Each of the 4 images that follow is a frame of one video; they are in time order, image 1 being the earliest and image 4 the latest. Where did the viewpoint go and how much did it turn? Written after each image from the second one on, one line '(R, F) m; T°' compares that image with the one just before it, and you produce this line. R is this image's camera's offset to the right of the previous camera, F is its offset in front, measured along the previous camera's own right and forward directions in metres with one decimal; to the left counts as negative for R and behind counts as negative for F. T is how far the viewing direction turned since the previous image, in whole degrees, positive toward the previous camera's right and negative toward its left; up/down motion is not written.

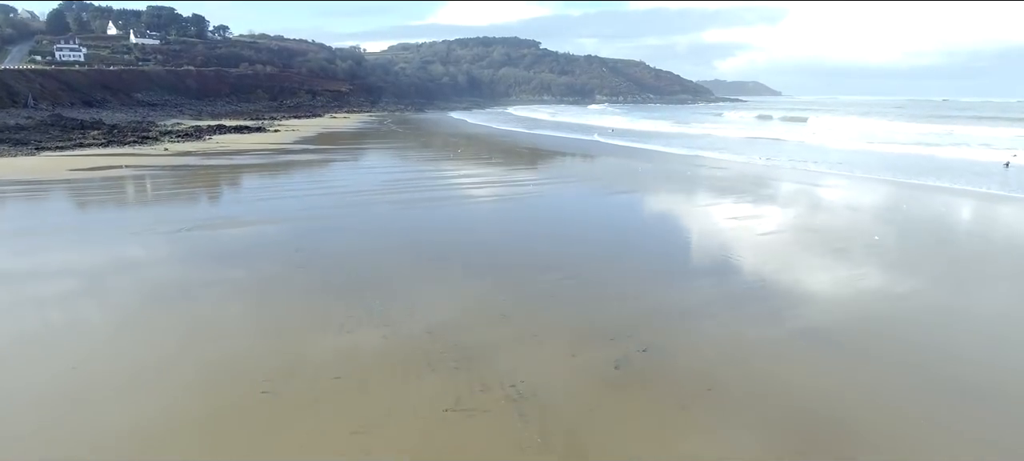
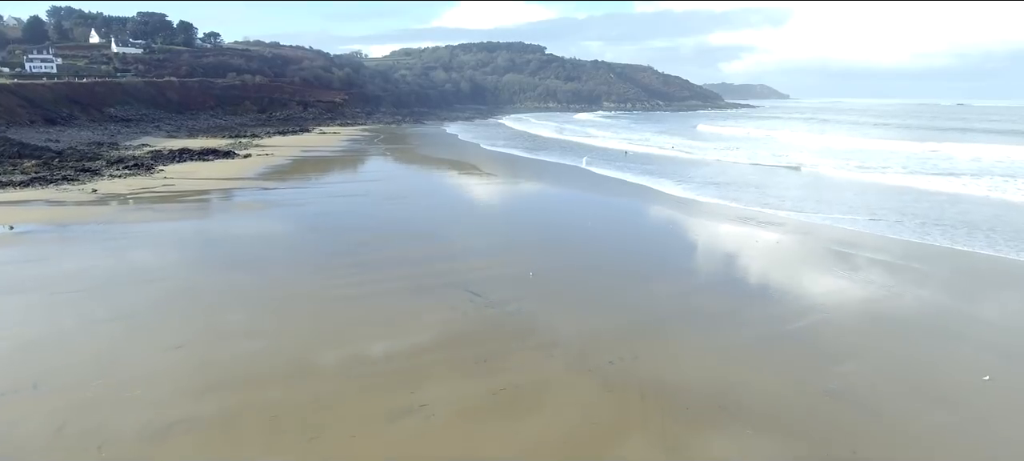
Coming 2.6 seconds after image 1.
(+0.1, +2.0) m; -1°
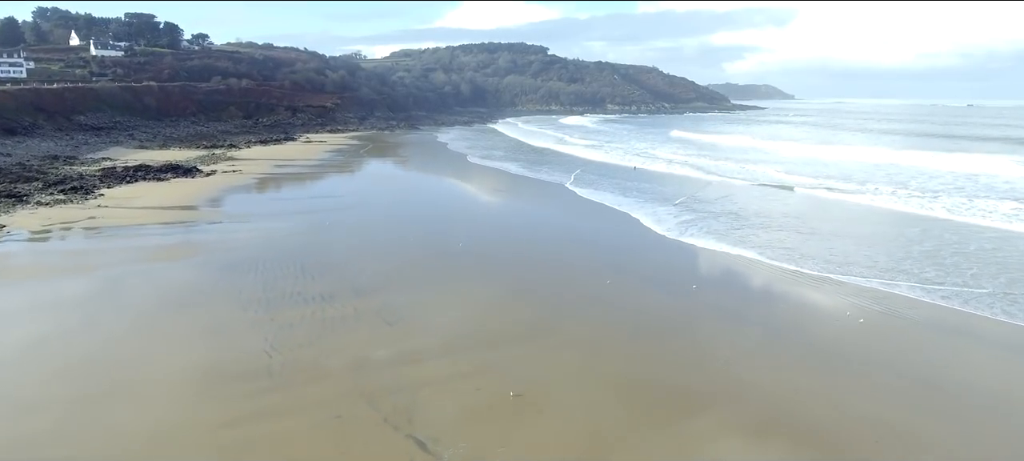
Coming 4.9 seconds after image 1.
(+0.2, +1.6) m; 0°
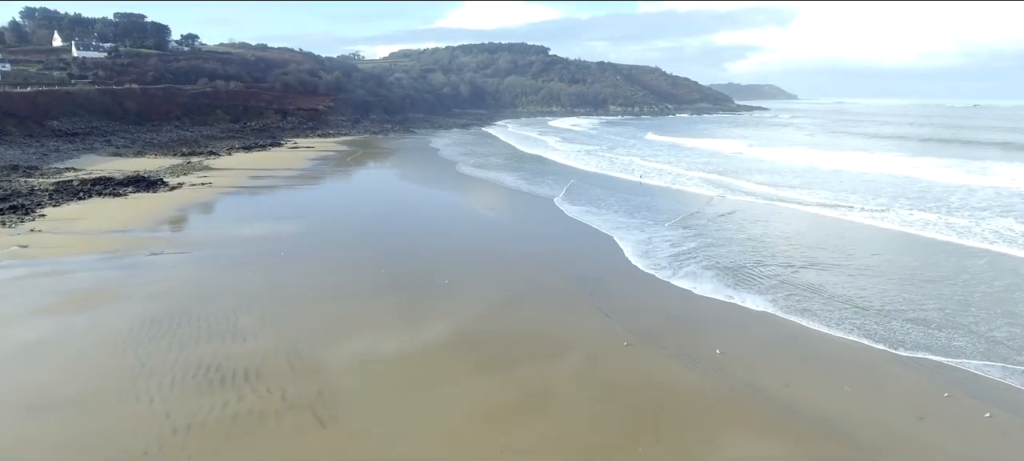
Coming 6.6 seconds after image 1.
(+0.2, +1.2) m; 0°
